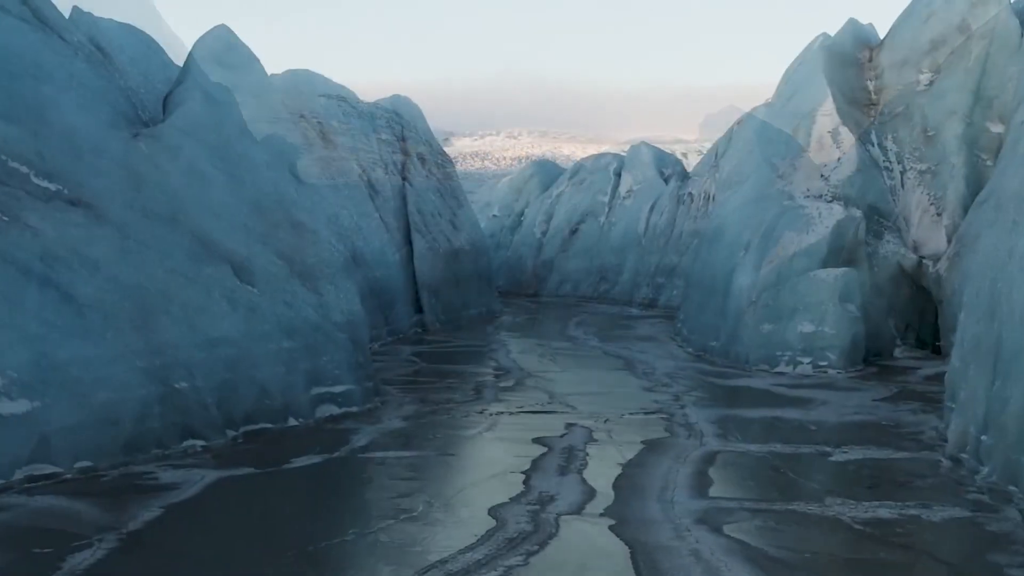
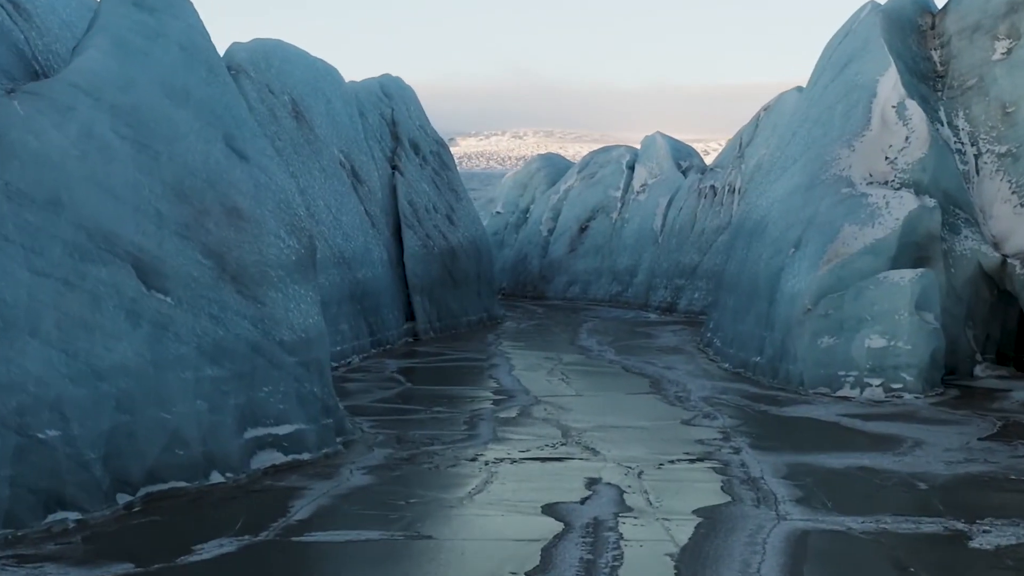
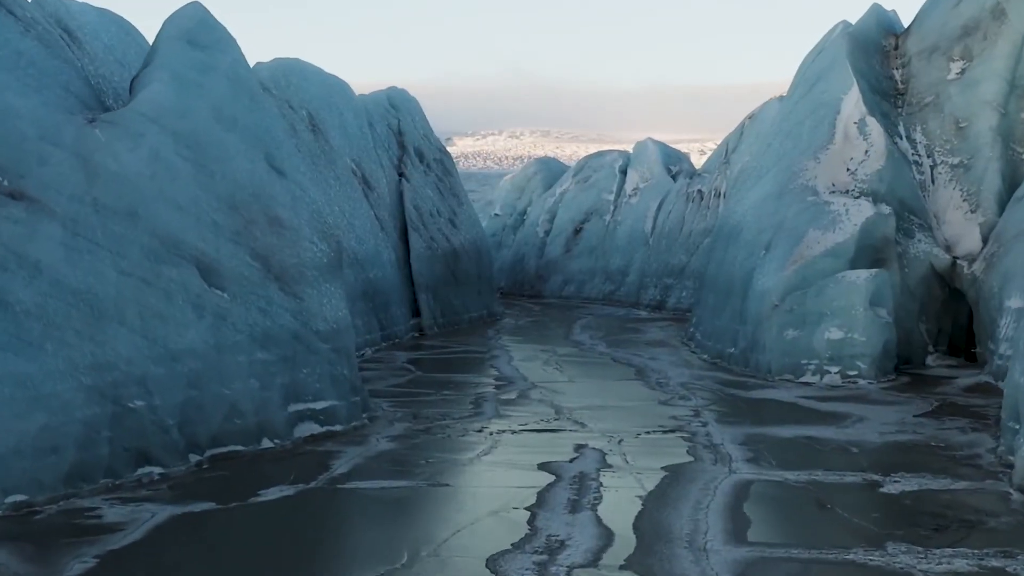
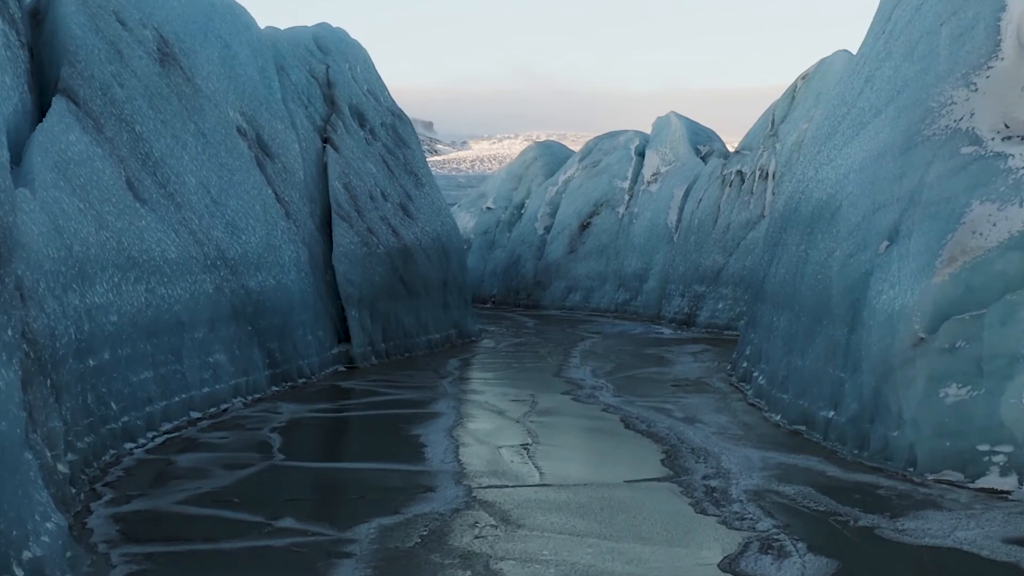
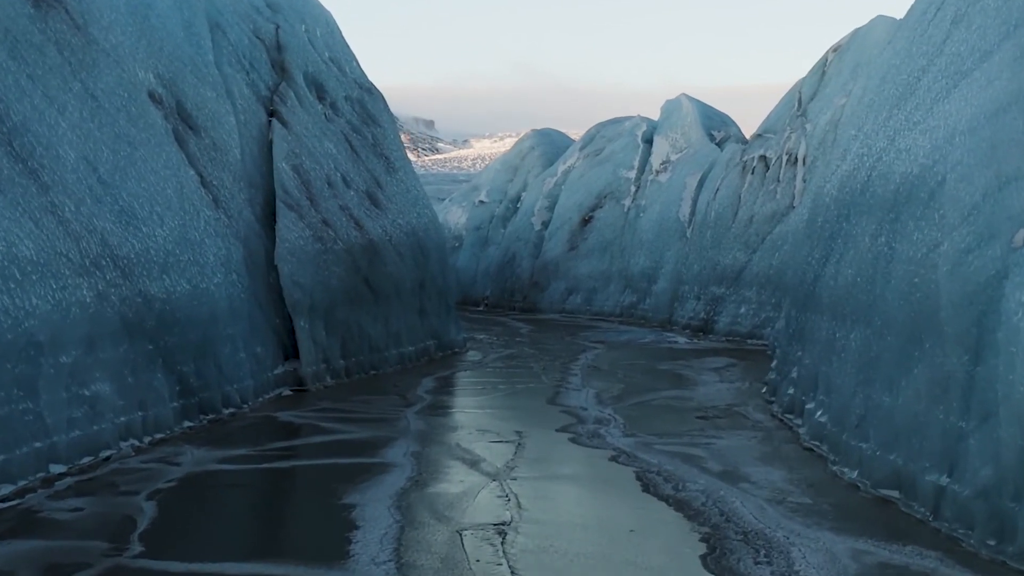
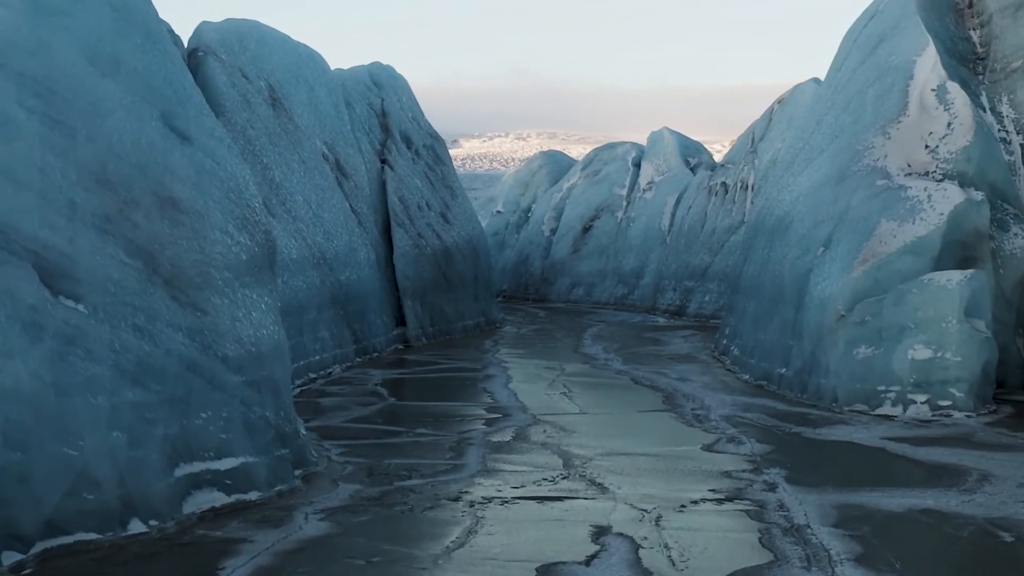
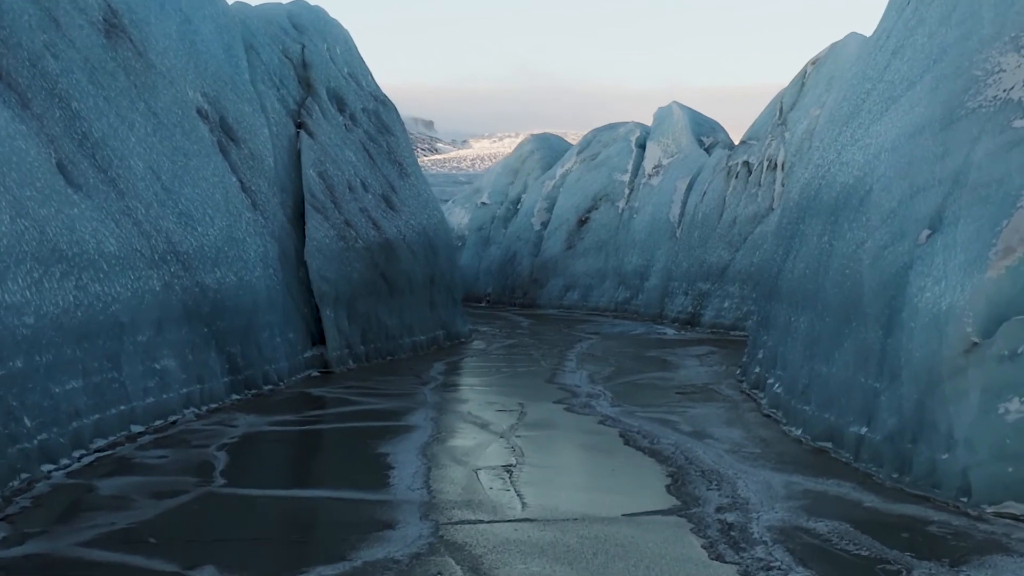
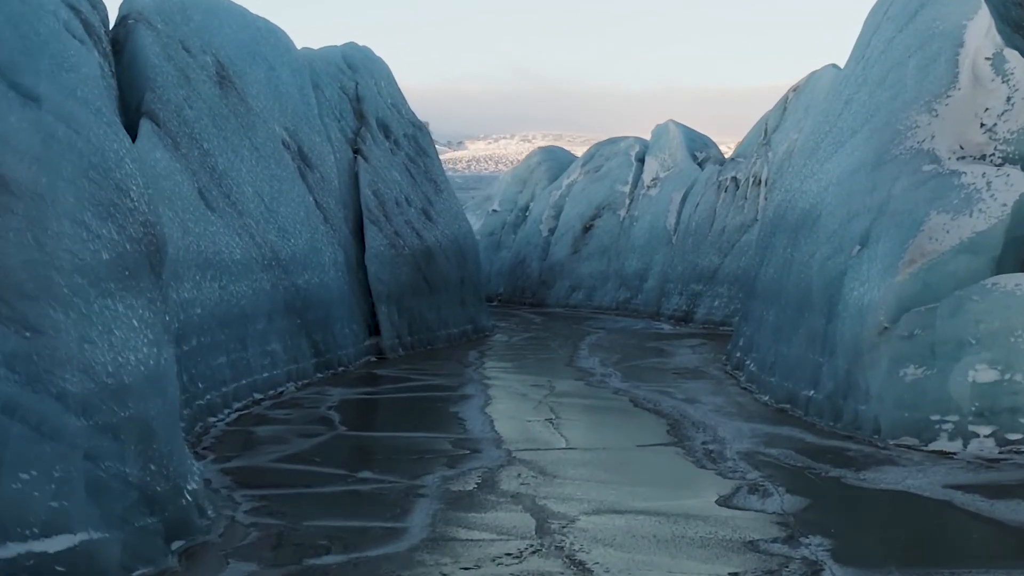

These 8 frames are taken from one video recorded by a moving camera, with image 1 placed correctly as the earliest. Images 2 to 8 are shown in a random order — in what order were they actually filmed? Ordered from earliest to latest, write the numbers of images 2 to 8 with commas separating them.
3, 2, 6, 8, 4, 7, 5
